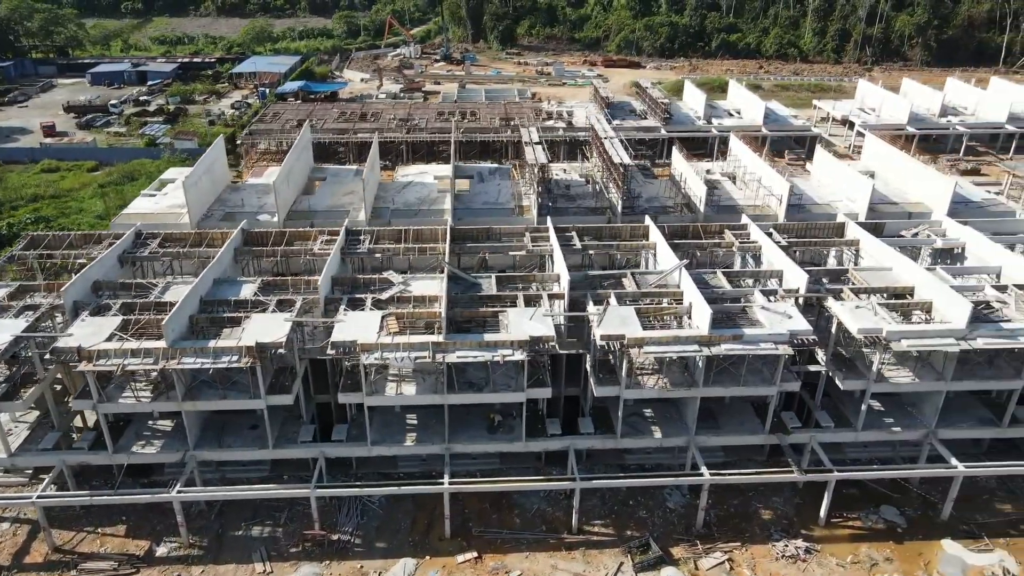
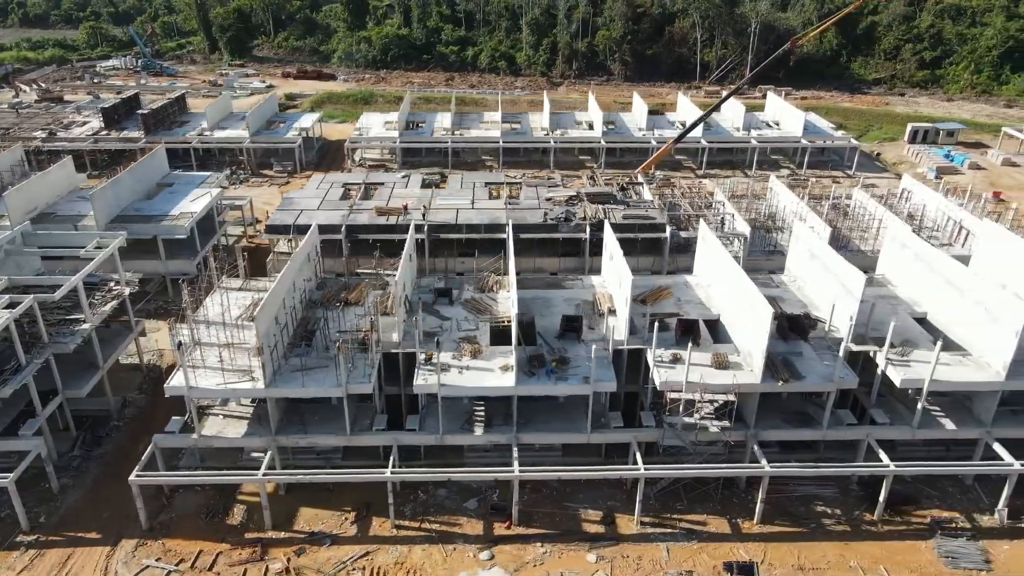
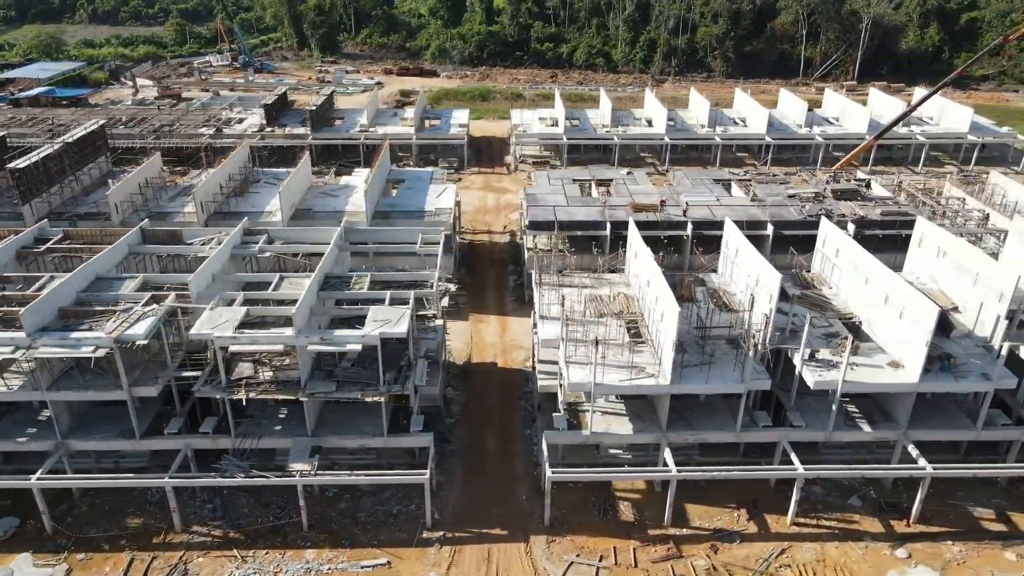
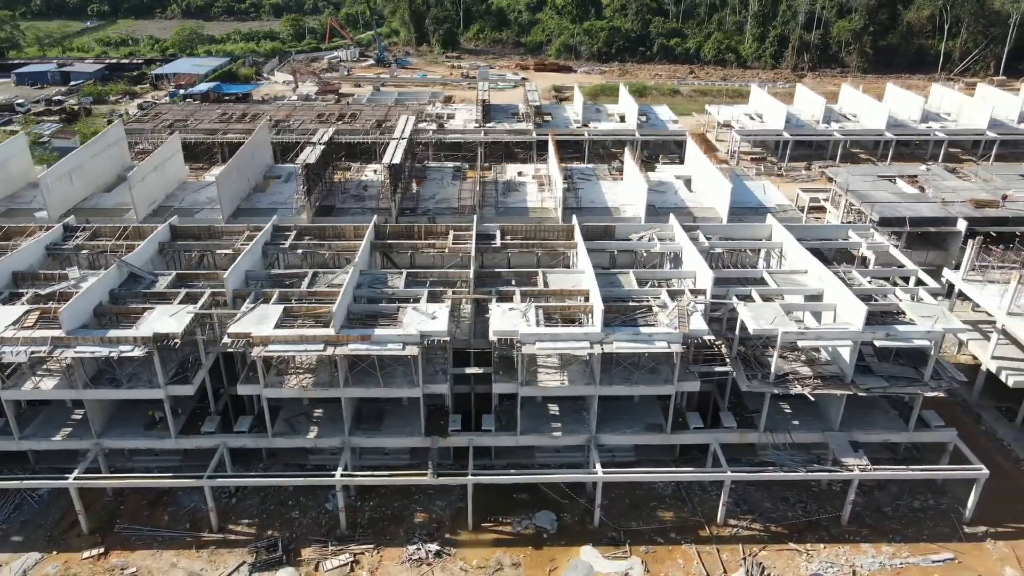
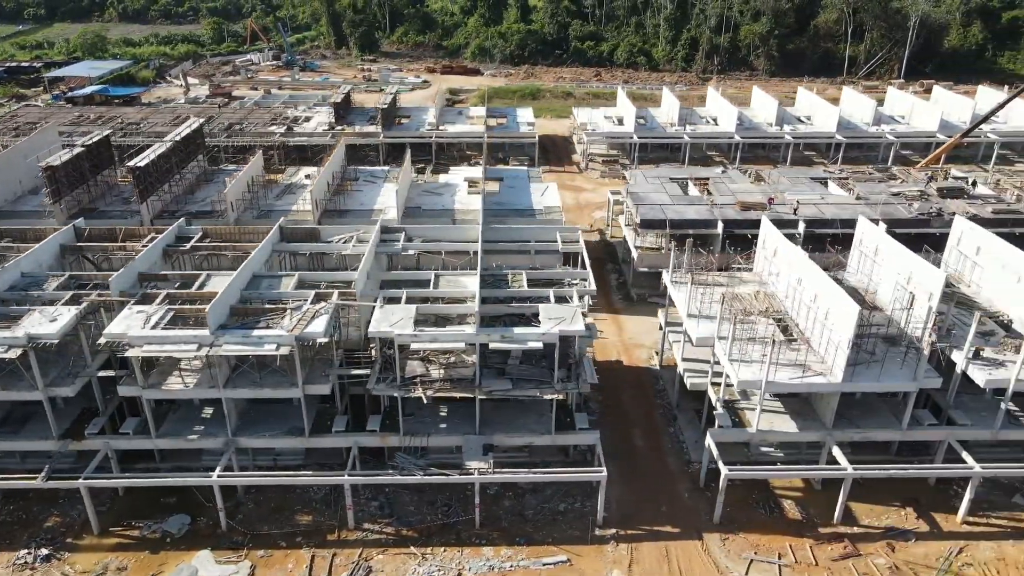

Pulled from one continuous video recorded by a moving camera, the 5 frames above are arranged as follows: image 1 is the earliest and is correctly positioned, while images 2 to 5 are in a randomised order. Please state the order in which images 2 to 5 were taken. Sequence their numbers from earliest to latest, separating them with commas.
4, 5, 3, 2
